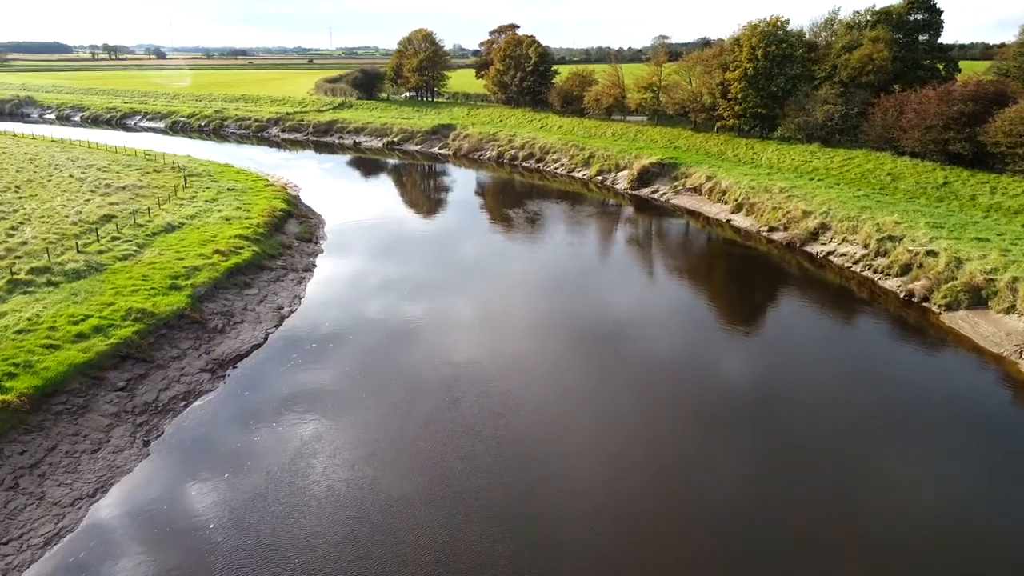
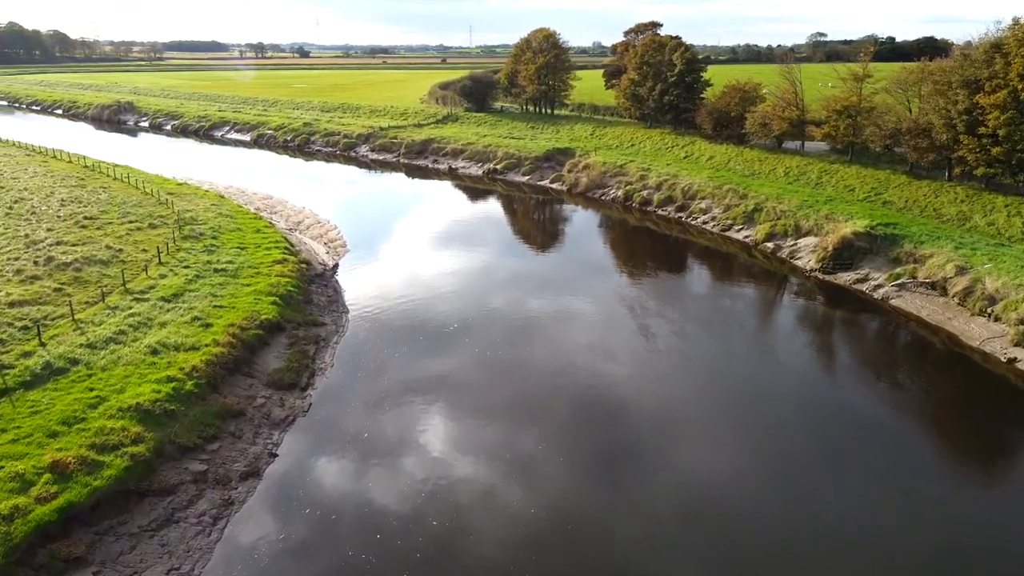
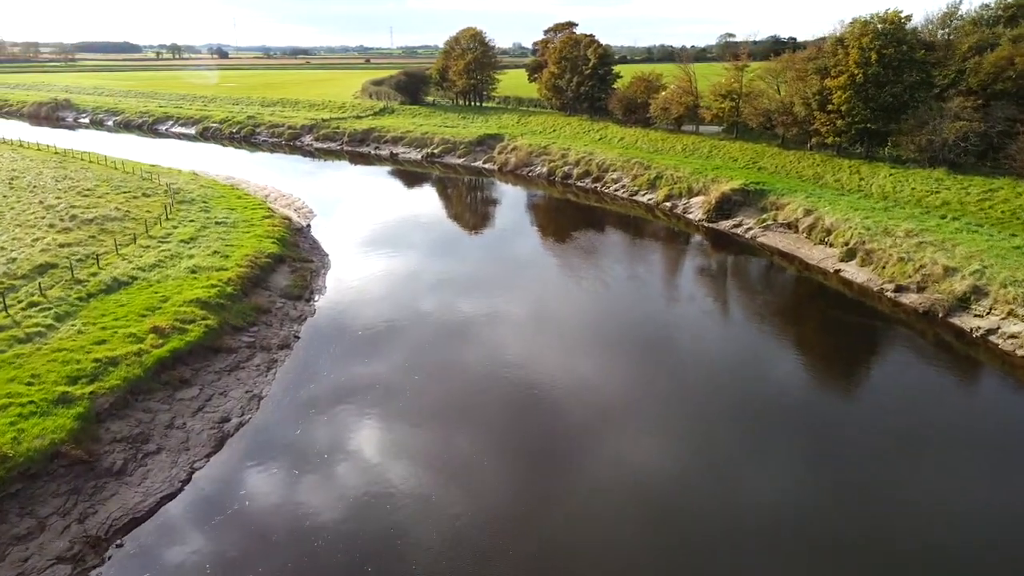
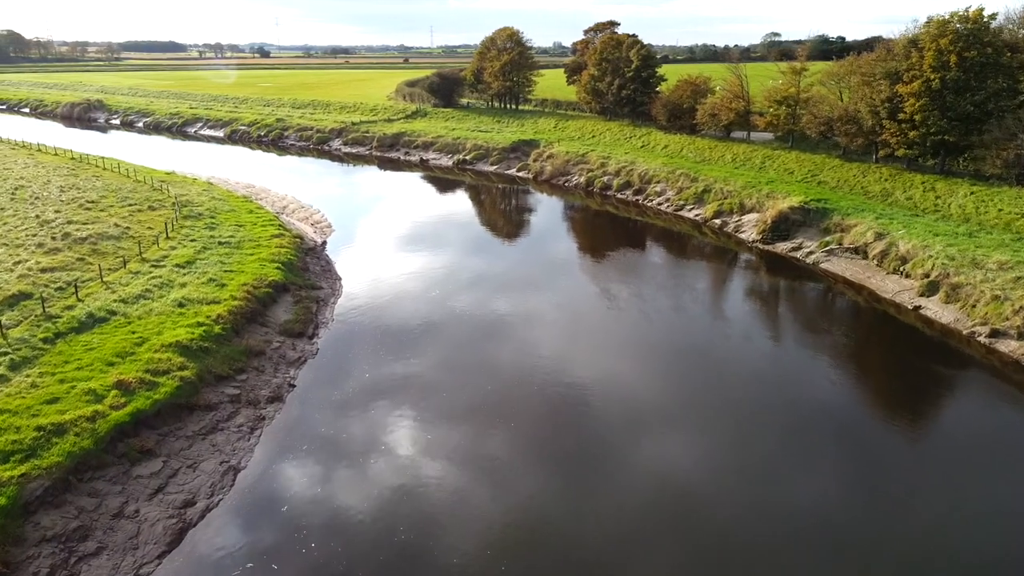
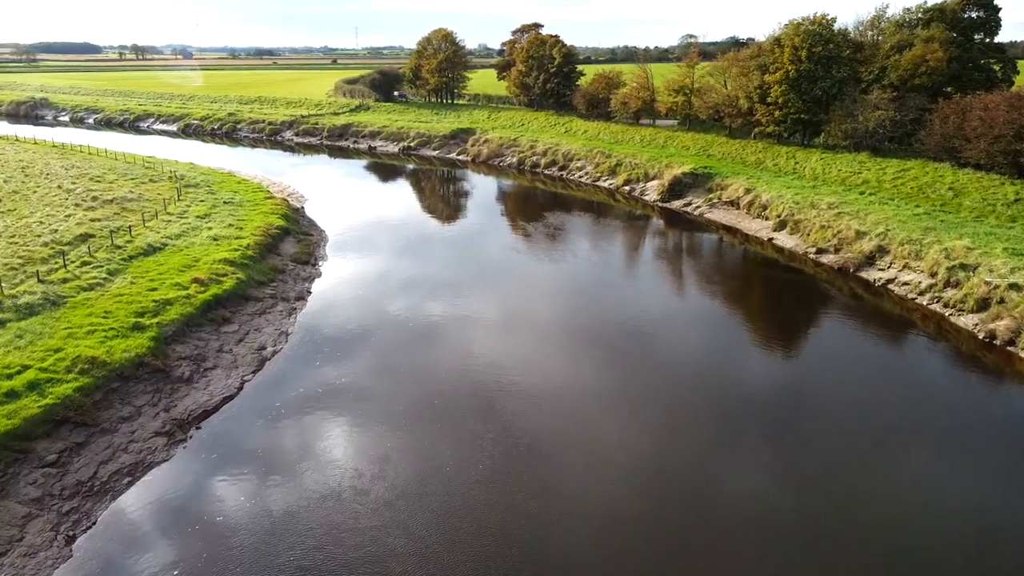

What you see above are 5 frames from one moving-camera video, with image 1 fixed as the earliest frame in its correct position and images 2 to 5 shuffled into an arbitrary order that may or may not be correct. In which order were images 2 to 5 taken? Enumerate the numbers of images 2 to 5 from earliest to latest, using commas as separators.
5, 3, 4, 2
